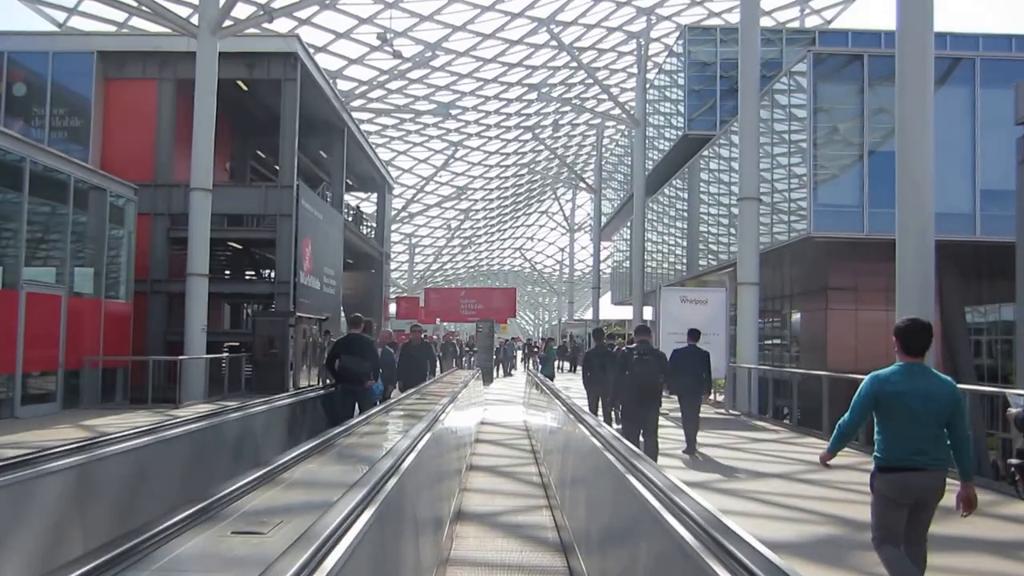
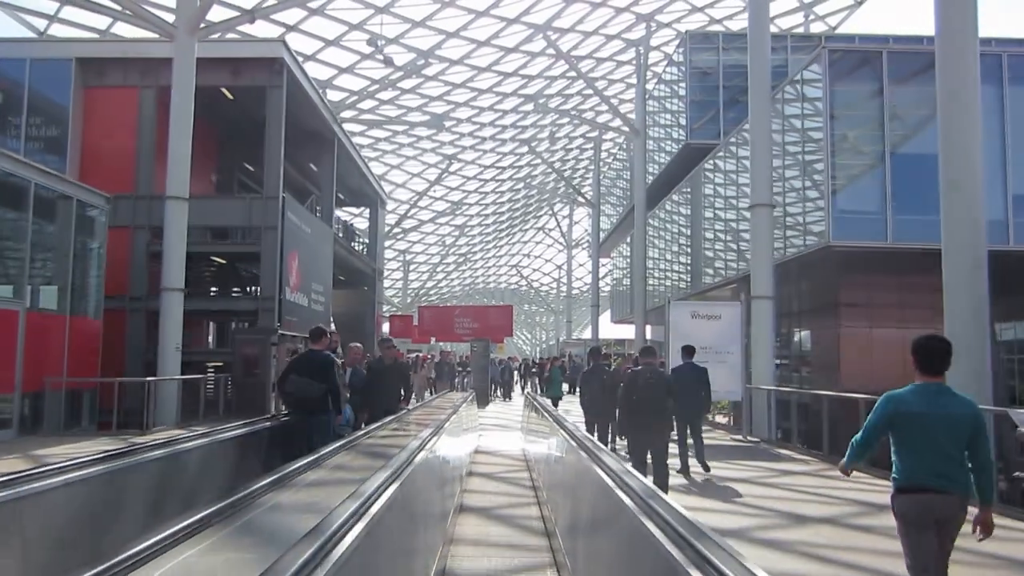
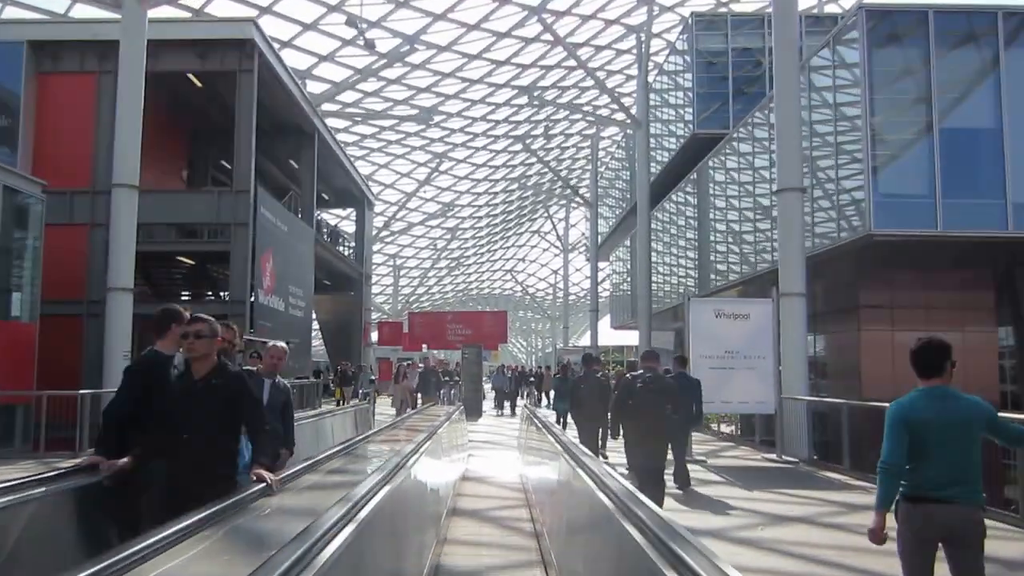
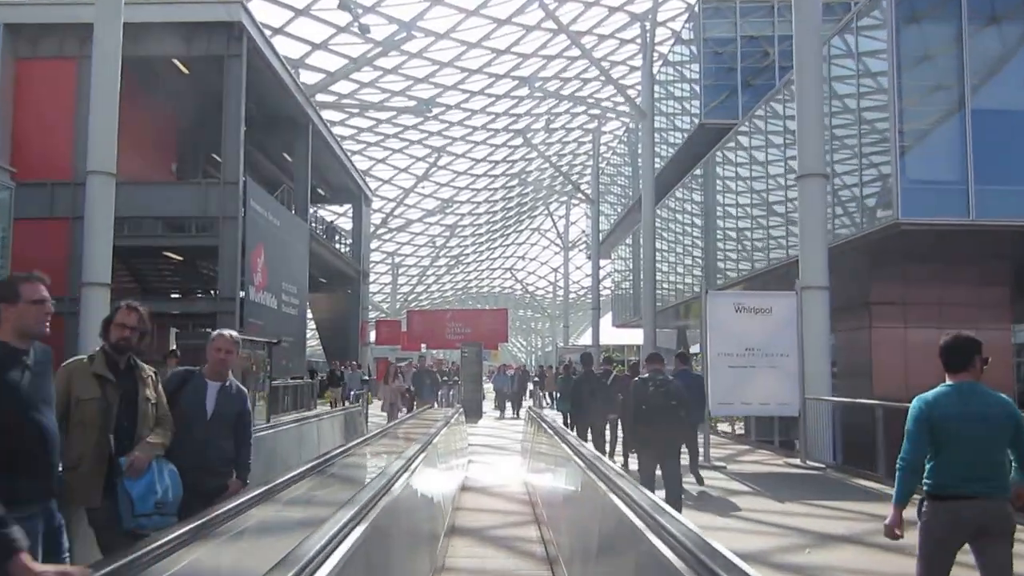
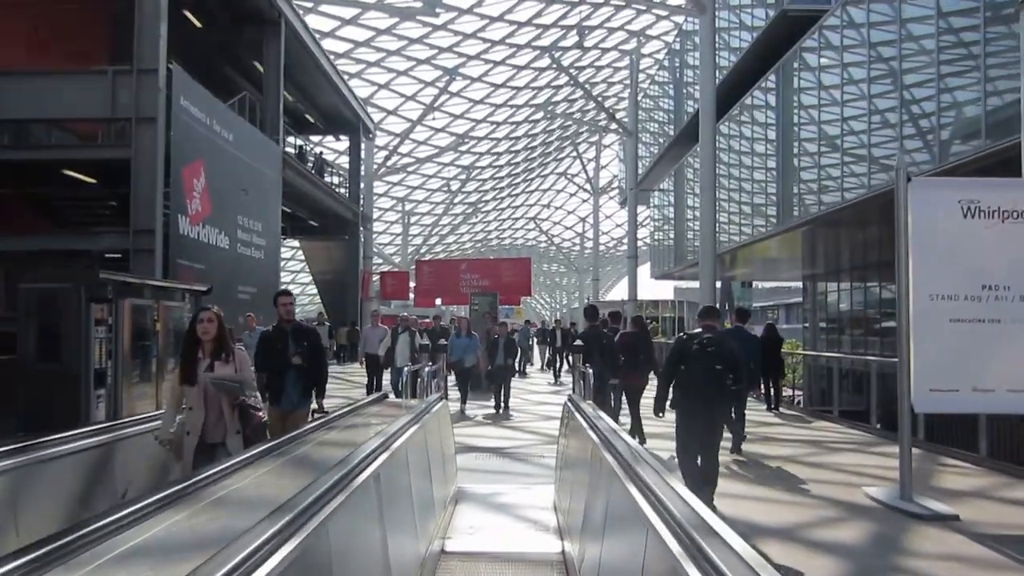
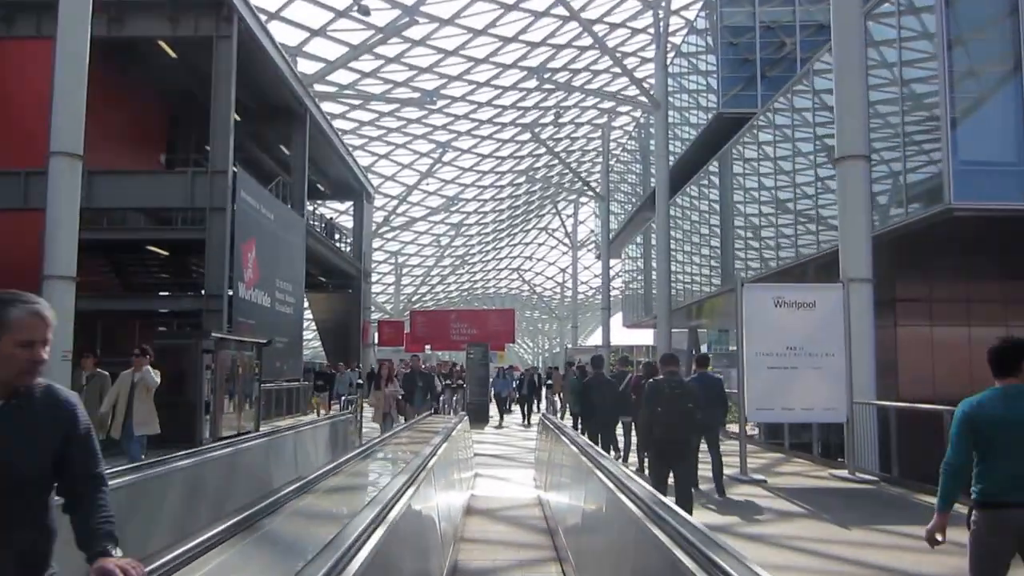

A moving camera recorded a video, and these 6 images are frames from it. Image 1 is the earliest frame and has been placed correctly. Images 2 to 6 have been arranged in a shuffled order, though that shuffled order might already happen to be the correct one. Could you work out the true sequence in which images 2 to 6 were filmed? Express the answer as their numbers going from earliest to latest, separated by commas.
2, 3, 4, 6, 5
